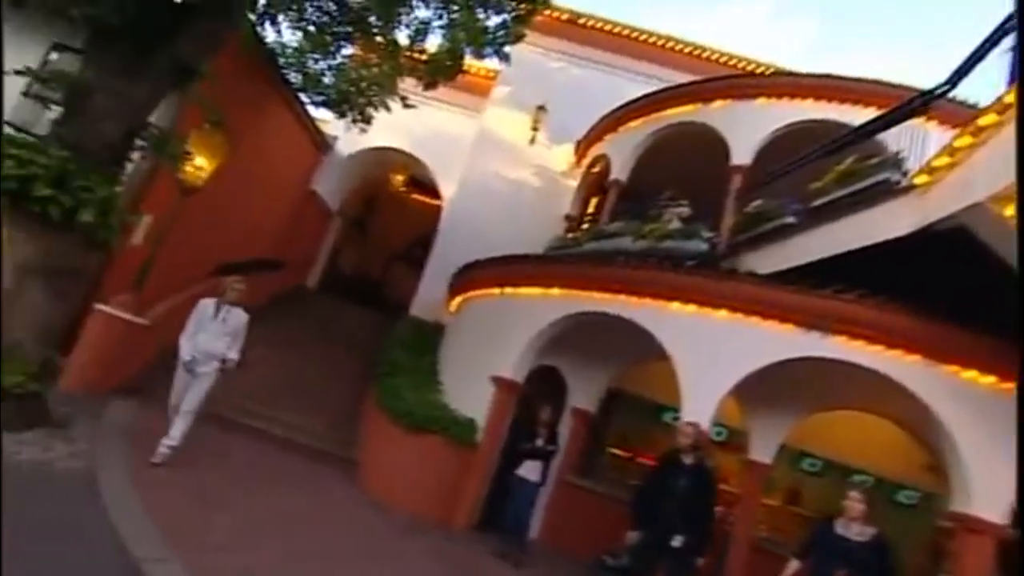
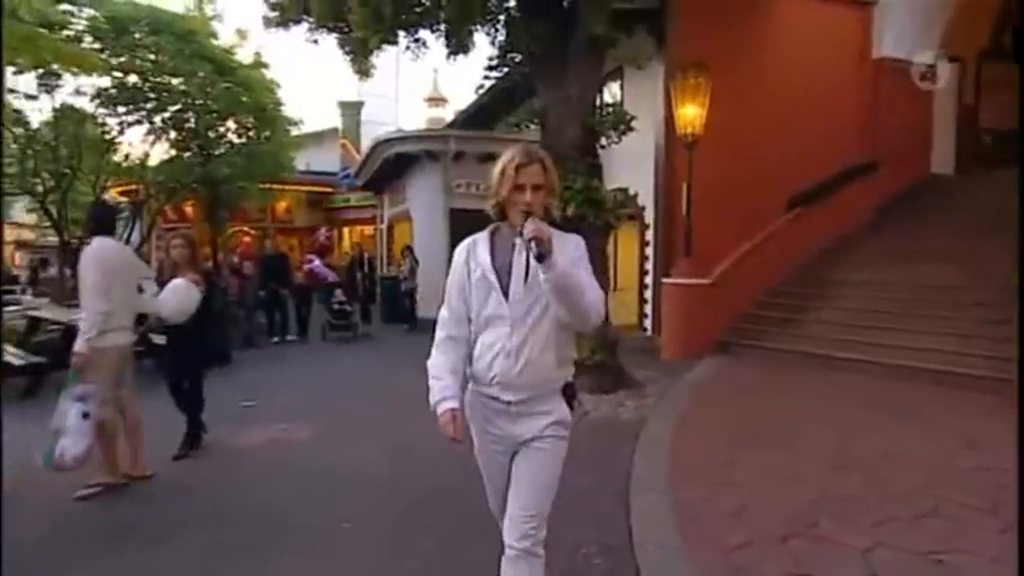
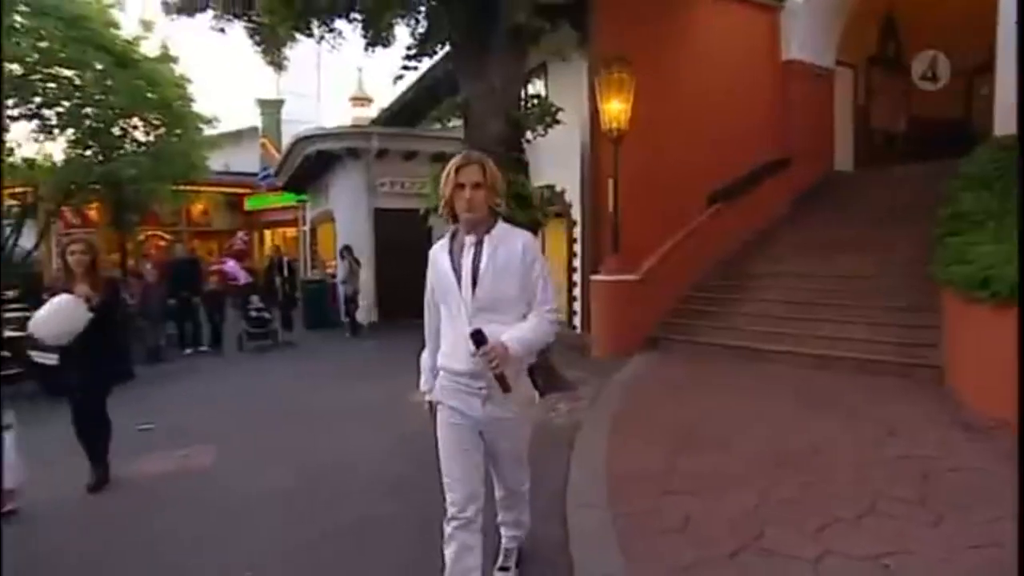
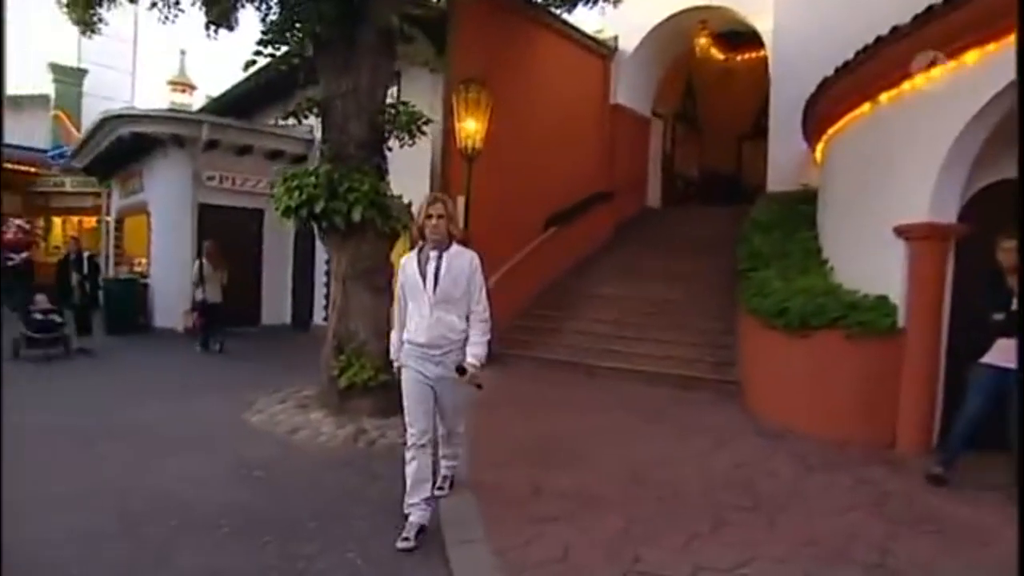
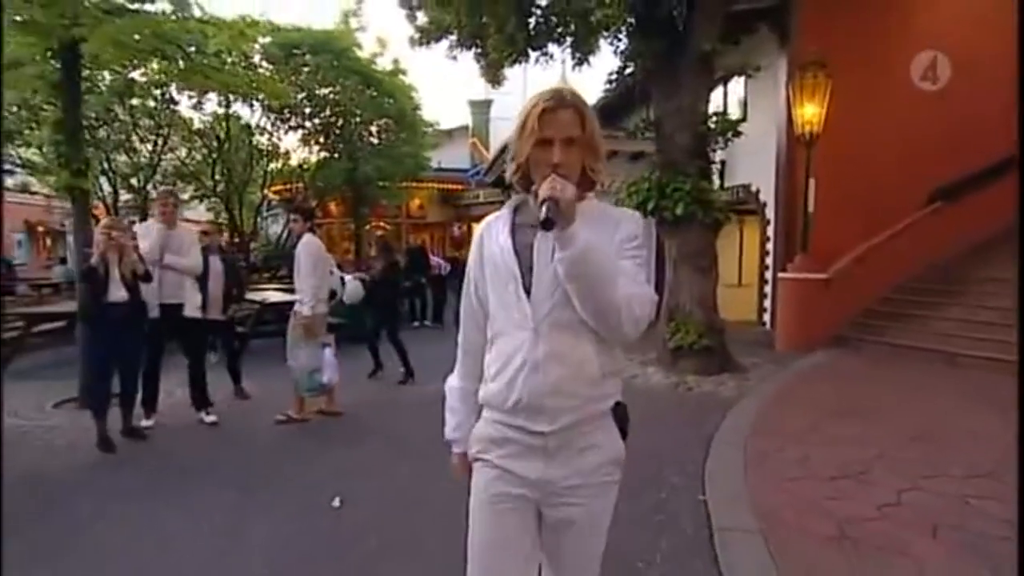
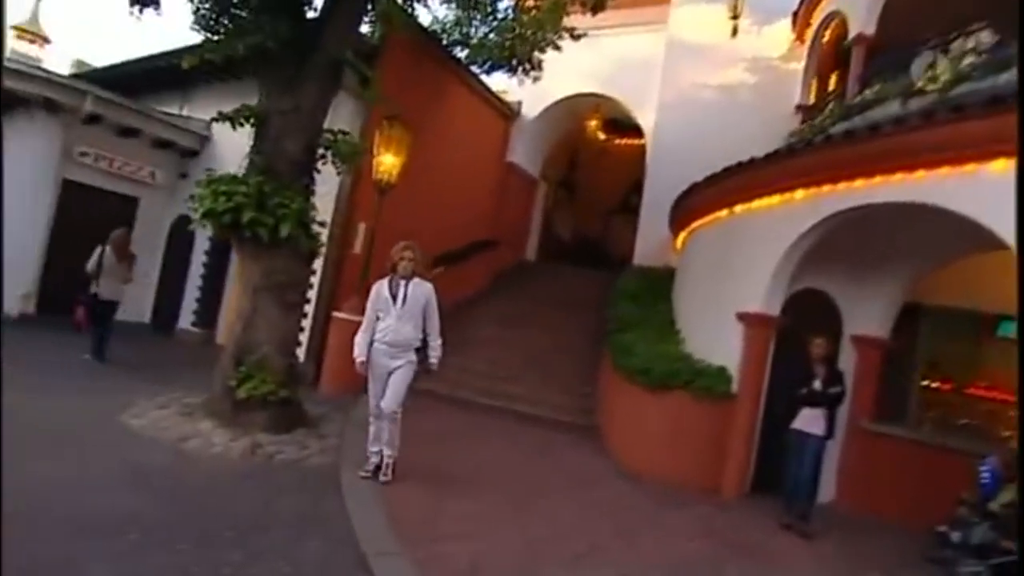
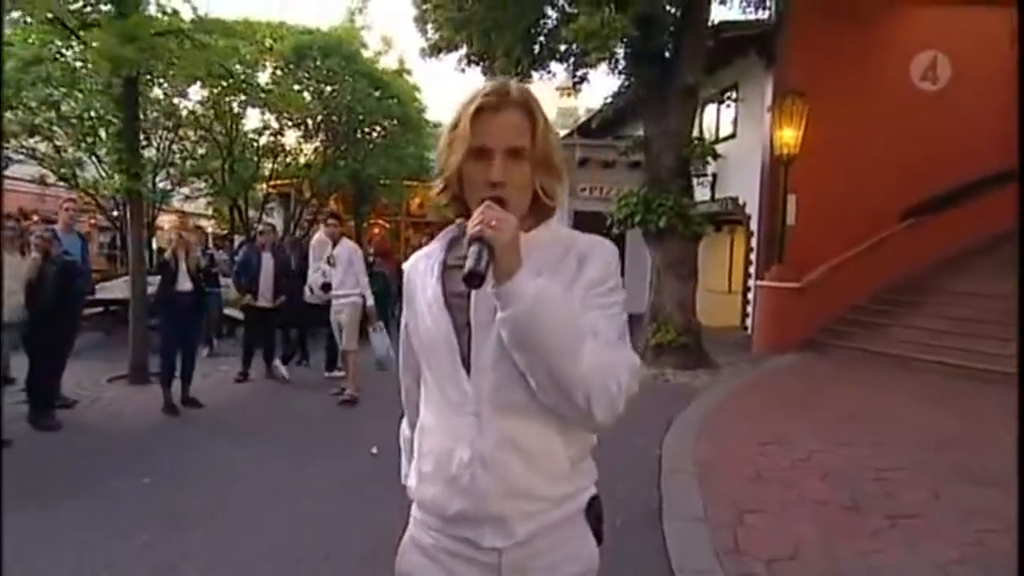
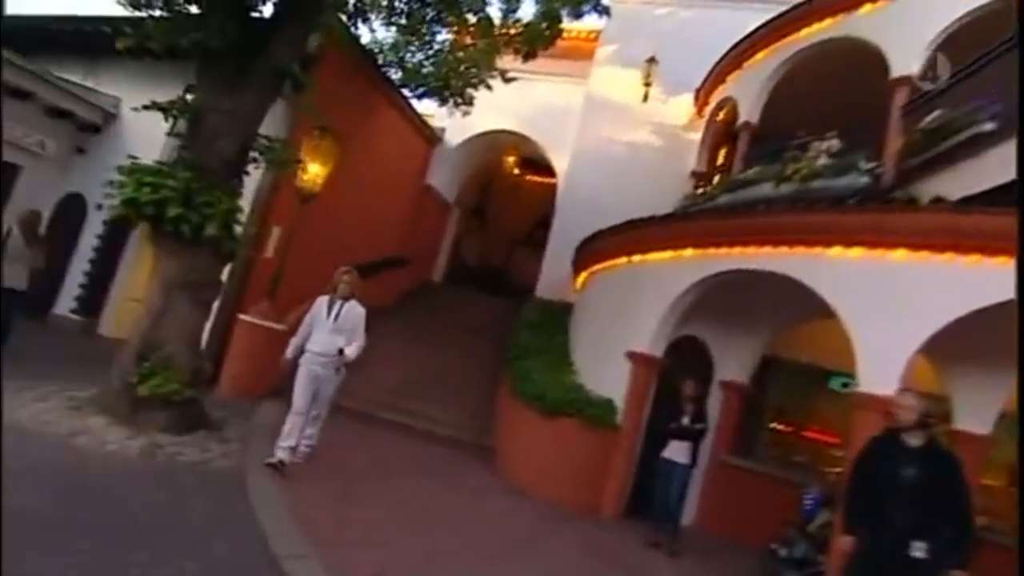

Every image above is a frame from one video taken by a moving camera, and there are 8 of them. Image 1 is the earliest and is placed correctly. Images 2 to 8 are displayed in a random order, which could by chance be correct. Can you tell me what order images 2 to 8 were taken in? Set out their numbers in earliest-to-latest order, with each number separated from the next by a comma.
8, 6, 4, 3, 2, 5, 7
